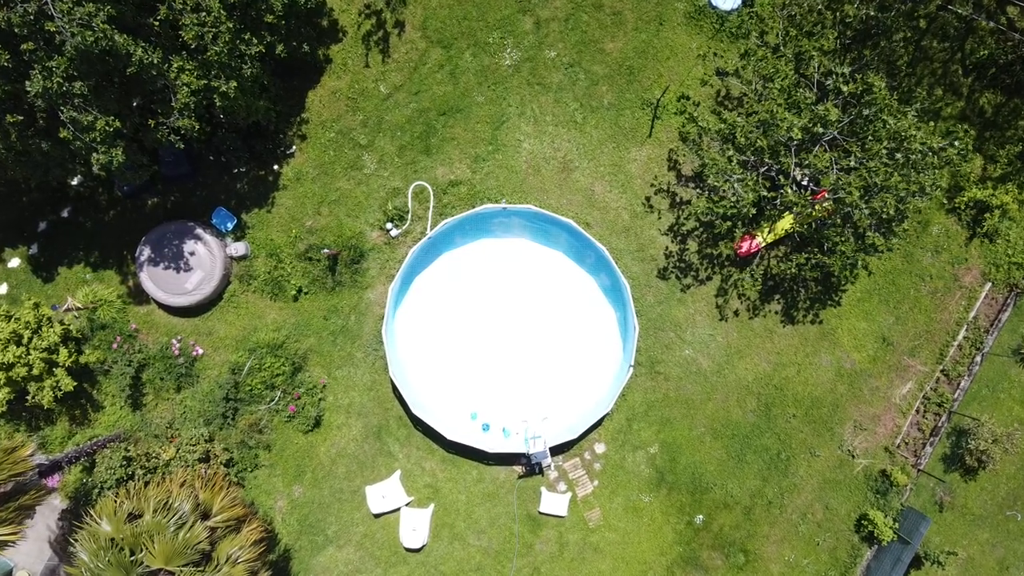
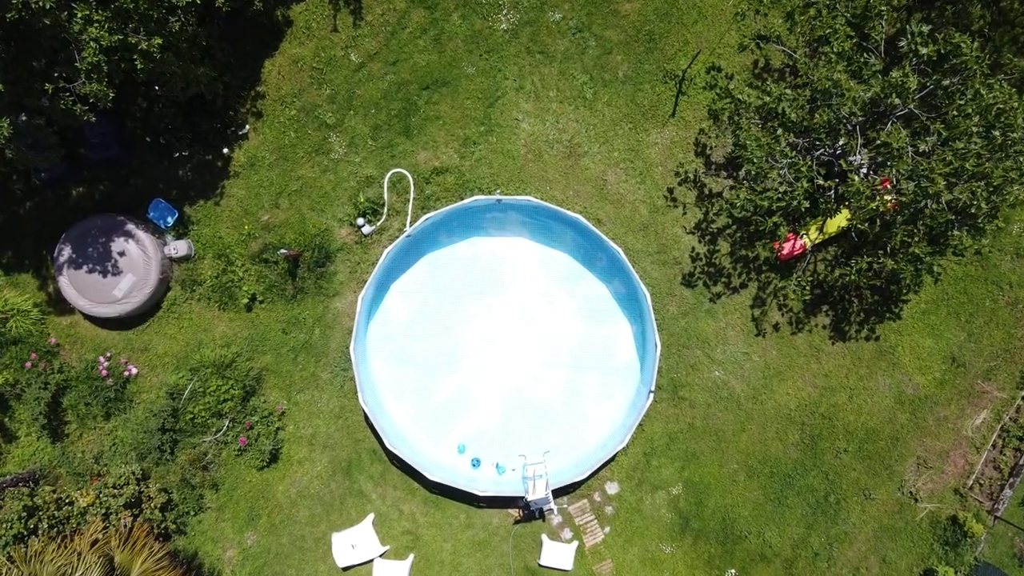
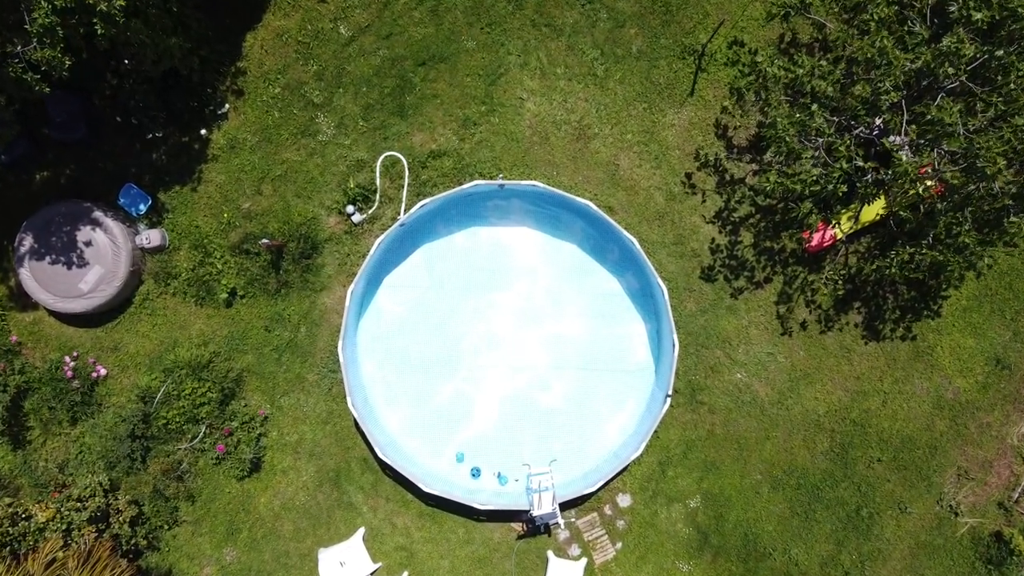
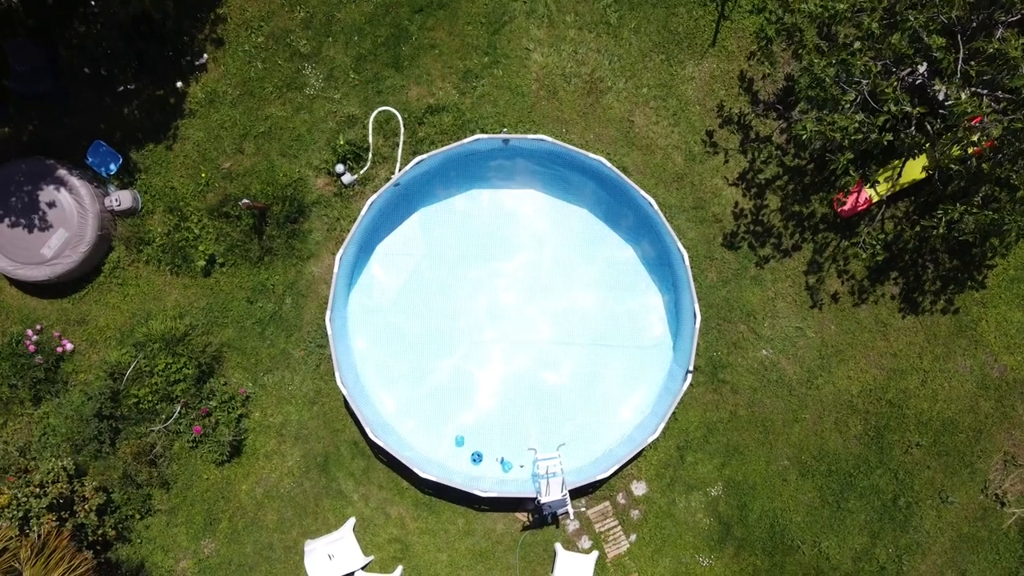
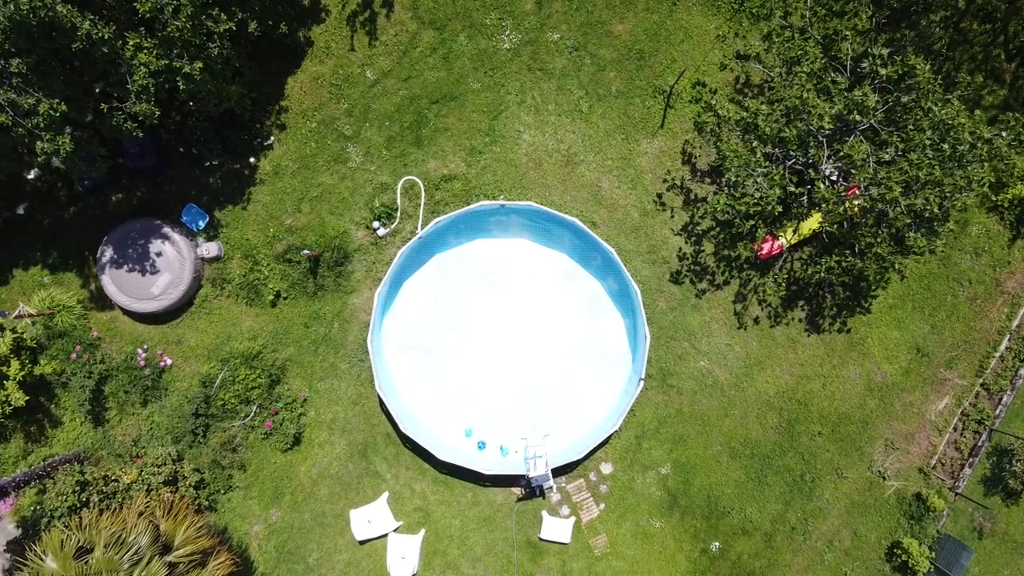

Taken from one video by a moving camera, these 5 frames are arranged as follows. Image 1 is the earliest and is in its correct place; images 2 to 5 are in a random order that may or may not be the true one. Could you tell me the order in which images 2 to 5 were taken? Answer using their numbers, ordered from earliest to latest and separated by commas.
5, 2, 3, 4
